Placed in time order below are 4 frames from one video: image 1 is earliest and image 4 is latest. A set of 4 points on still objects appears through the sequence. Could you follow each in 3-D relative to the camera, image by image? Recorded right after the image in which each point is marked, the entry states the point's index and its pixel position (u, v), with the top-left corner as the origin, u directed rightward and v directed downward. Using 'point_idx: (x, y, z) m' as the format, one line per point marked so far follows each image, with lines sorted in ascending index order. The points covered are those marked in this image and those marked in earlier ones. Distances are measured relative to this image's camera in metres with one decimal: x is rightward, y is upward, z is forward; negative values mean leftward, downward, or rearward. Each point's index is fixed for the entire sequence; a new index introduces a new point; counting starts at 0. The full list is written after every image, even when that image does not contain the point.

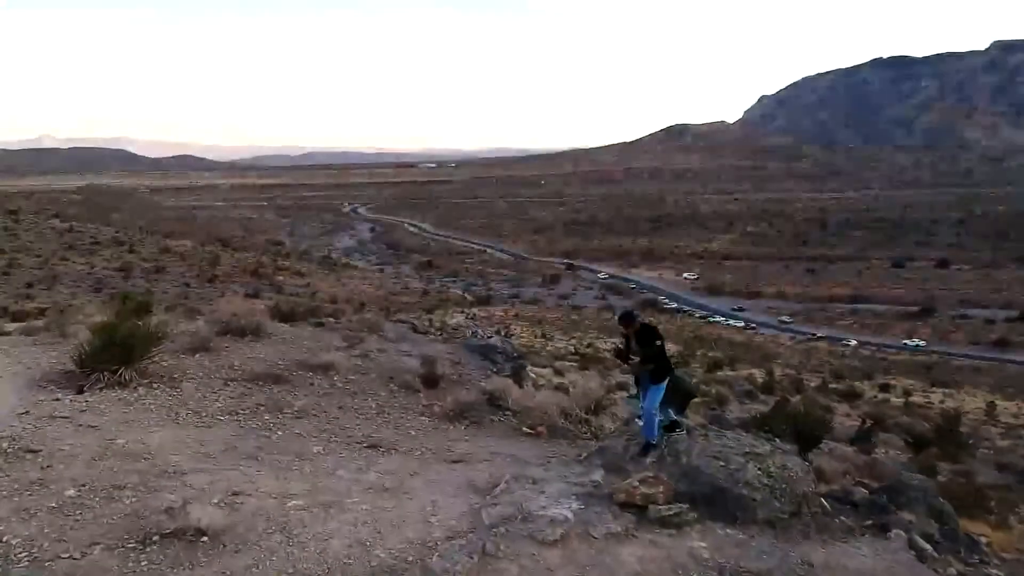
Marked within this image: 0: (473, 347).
0: (-0.6, -0.9, +14.3) m
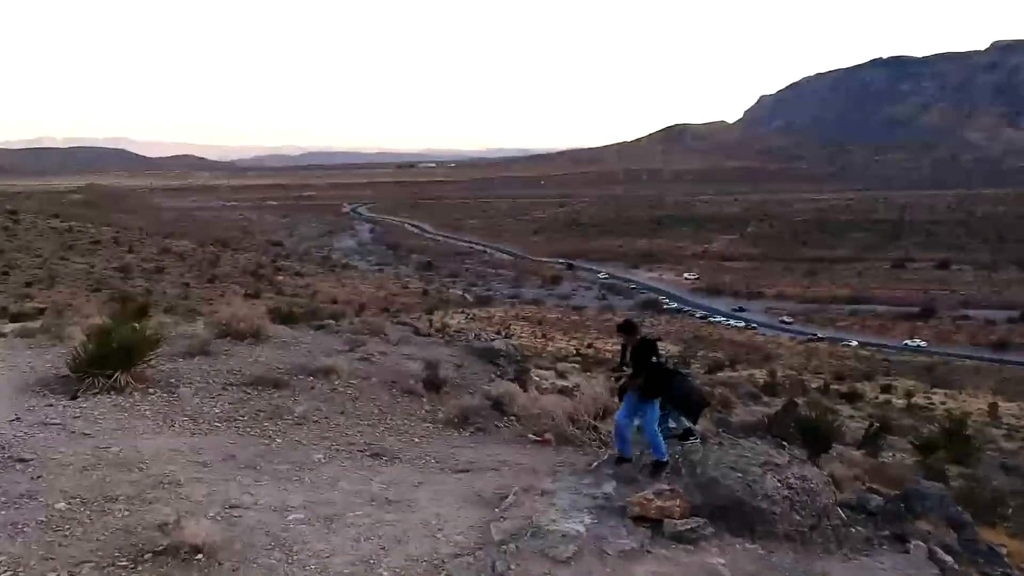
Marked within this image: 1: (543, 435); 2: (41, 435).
0: (-0.5, -1.0, +14.0) m
1: (+0.3, -1.5, +9.0) m
2: (-4.1, -1.3, +7.8) m
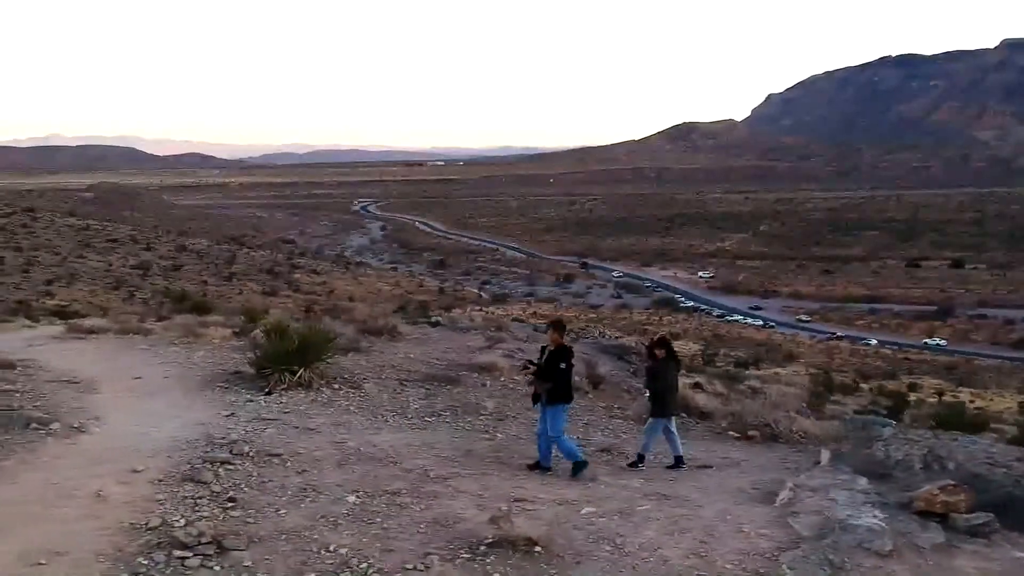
0: (+1.4, -0.9, +14.1) m
1: (+2.3, -1.5, +9.0) m
2: (-2.1, -1.2, +7.9) m
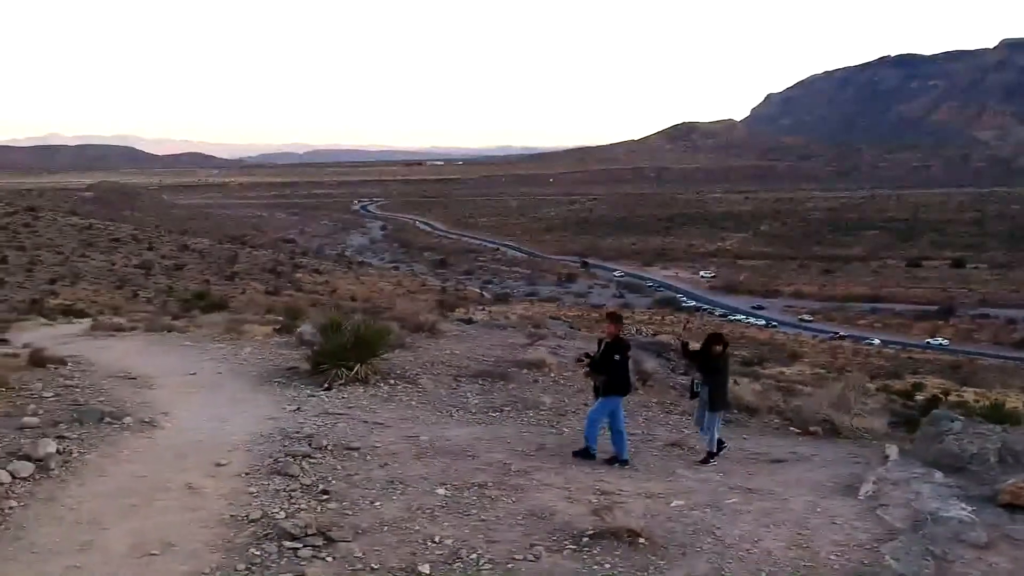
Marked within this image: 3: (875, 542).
0: (+2.0, -0.9, +14.1) m
1: (+2.9, -1.4, +9.0) m
2: (-1.5, -1.2, +7.9) m
3: (+2.2, -1.6, +5.5) m
